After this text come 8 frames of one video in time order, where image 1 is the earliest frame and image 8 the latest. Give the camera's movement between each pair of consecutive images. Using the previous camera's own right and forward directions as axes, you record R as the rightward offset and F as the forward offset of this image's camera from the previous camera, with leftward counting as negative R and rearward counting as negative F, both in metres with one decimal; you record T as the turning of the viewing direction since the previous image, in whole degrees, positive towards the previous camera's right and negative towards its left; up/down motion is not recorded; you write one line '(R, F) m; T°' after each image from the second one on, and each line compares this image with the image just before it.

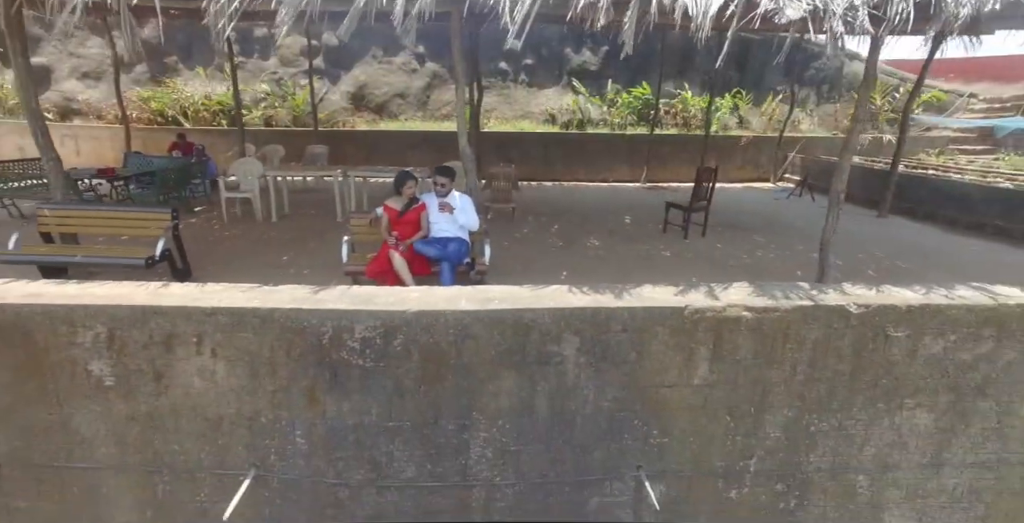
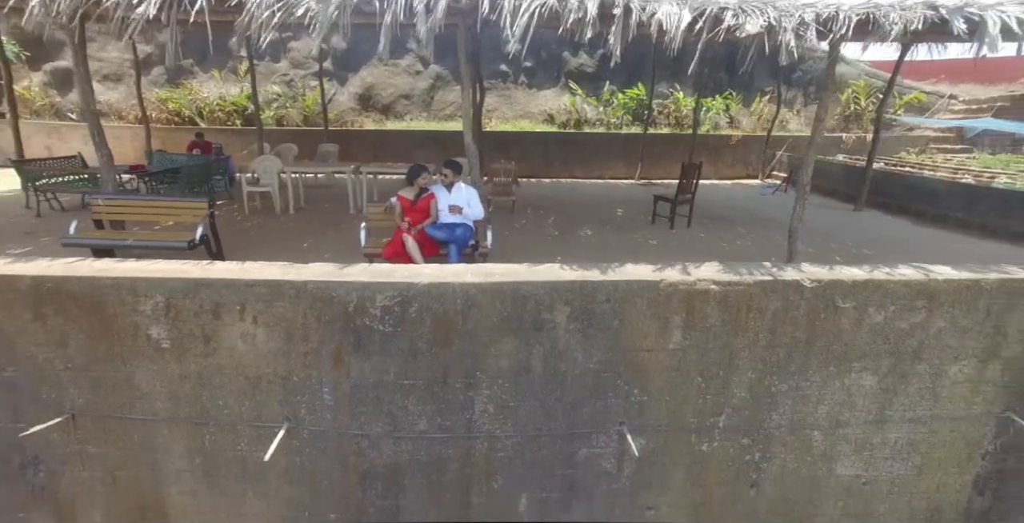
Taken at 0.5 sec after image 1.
(0.0, -0.4) m; 0°
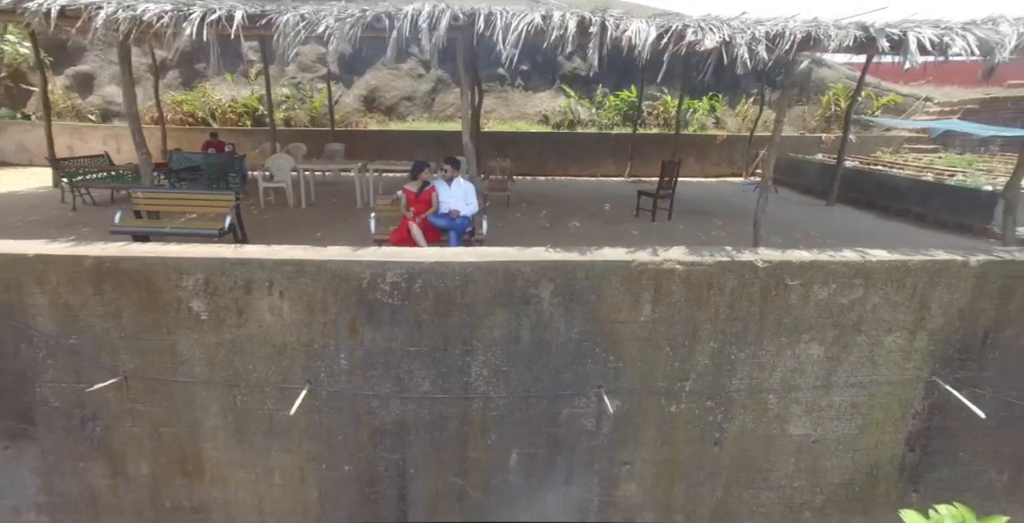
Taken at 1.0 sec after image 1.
(+0.1, -0.5) m; 0°
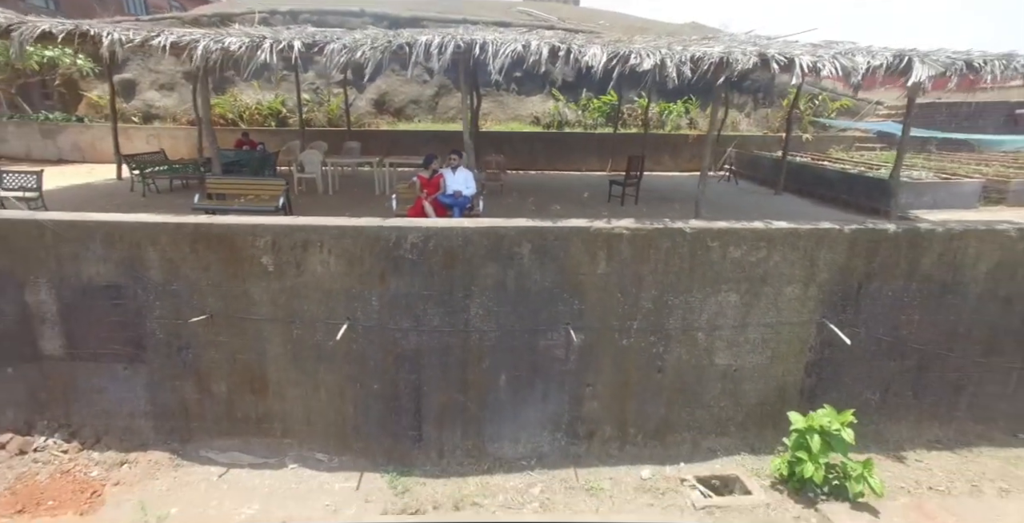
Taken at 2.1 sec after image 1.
(+0.1, -1.2) m; 0°
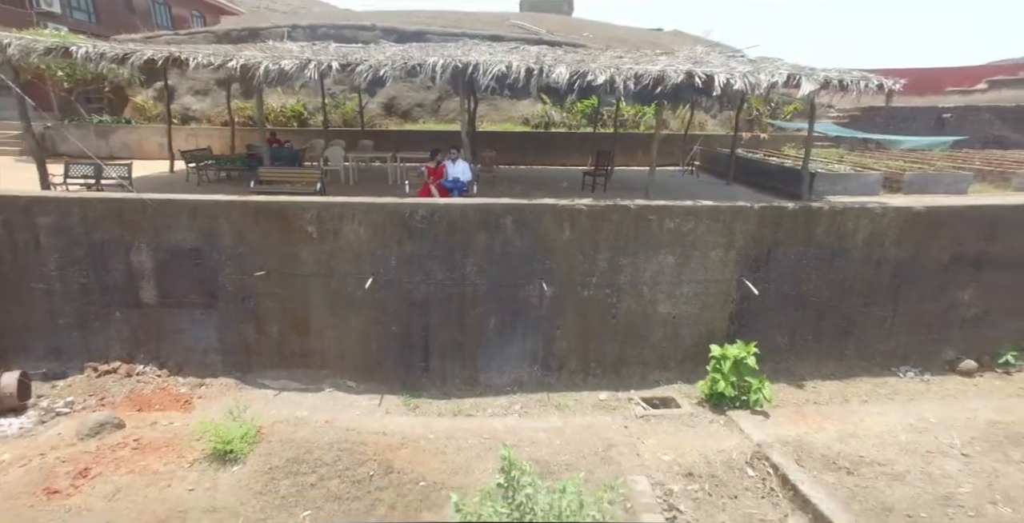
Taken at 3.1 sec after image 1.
(+0.2, -1.5) m; 0°
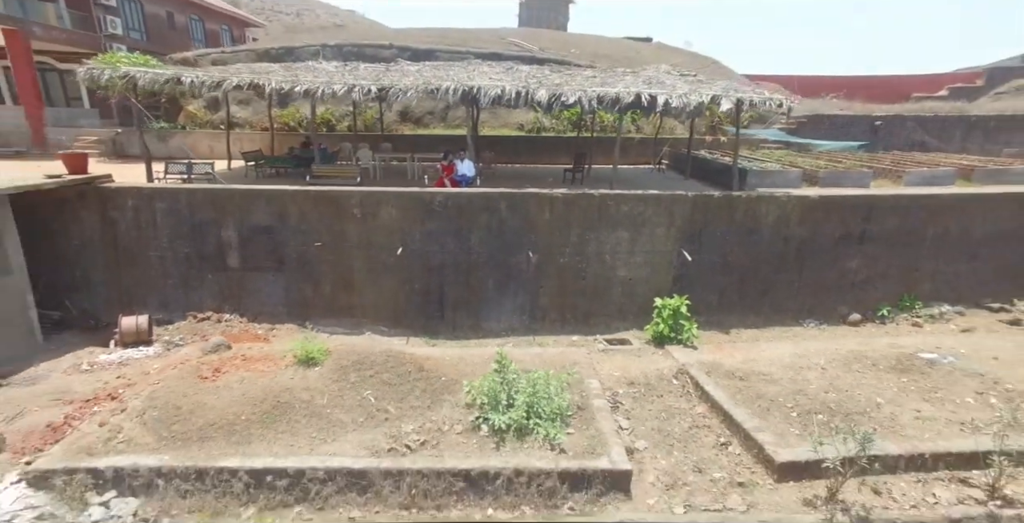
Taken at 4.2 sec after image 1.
(+0.1, -2.1) m; 0°
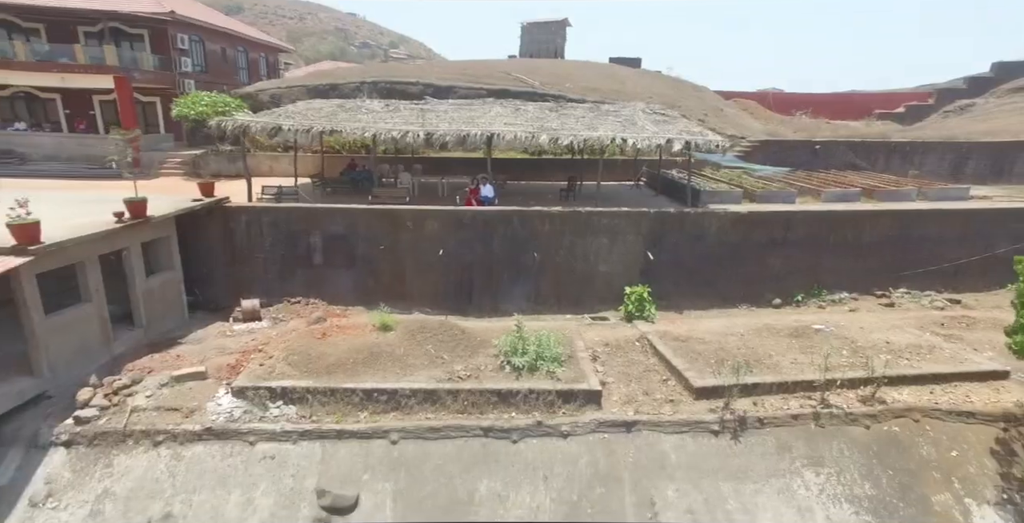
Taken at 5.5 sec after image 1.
(-0.3, -3.1) m; 0°
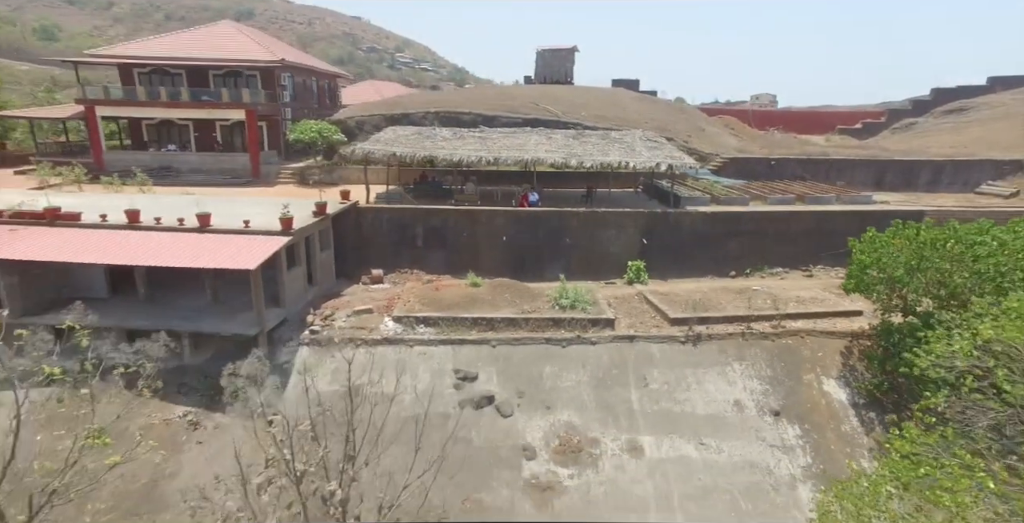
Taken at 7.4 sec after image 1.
(-1.4, -5.3) m; 0°
